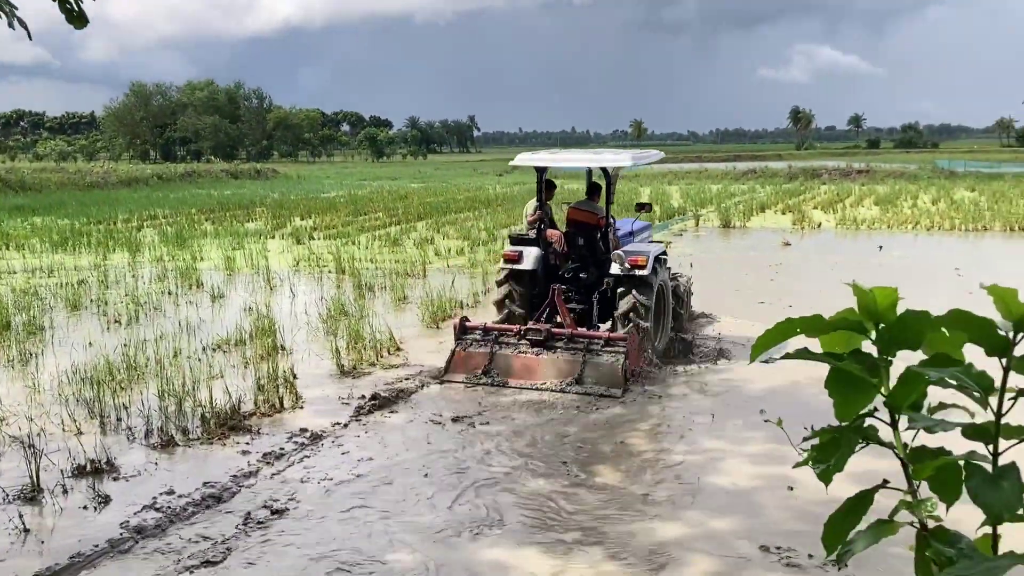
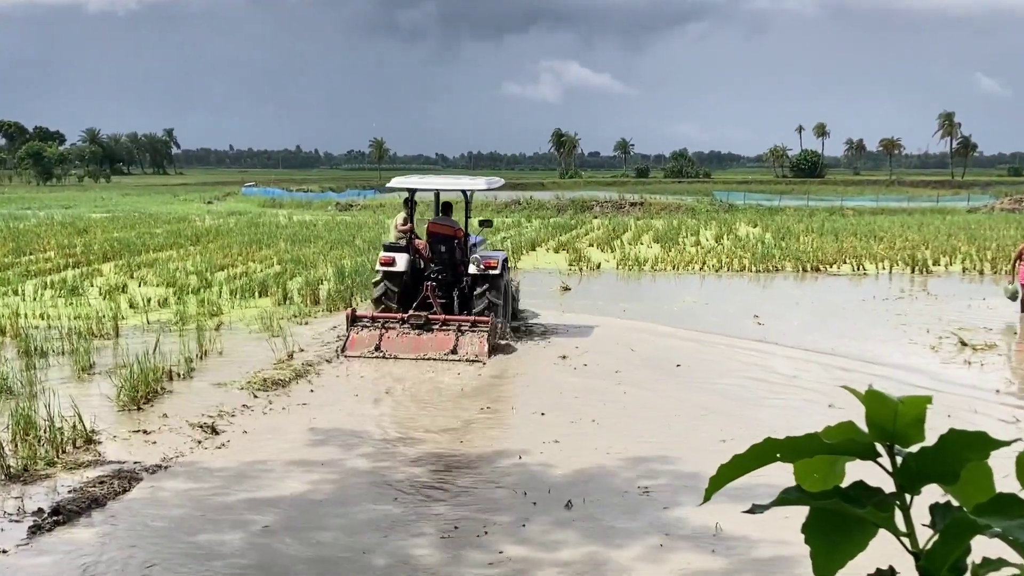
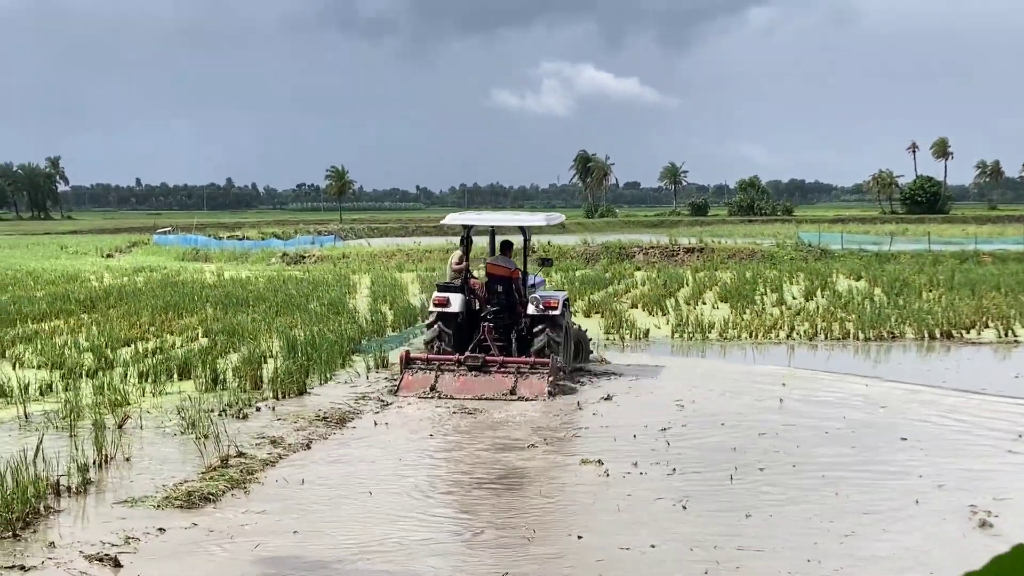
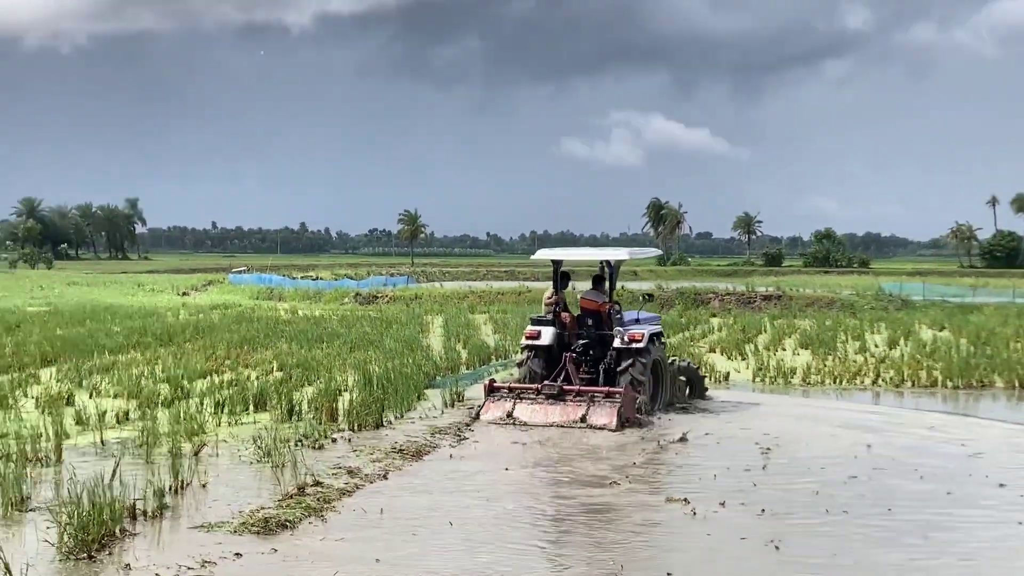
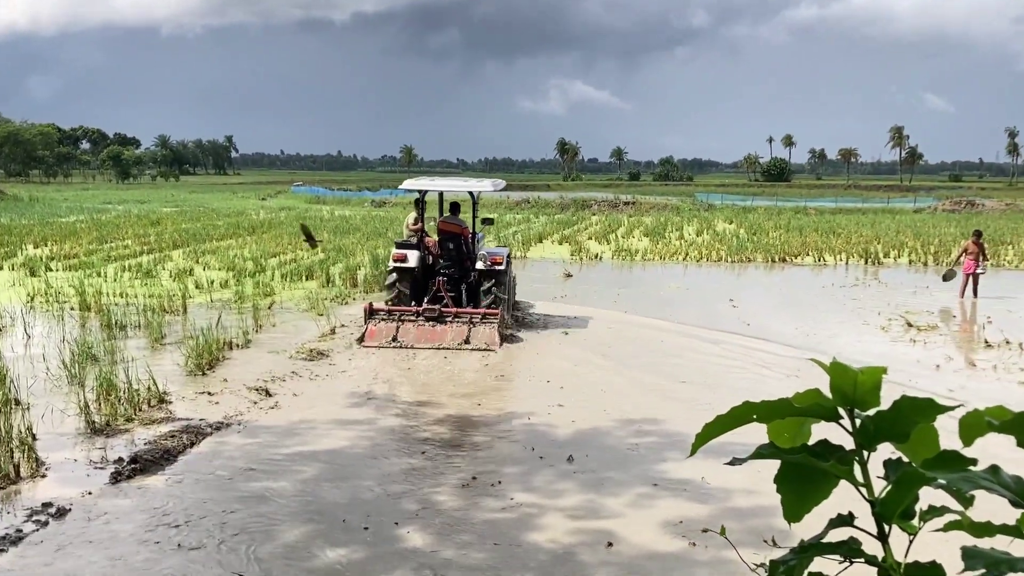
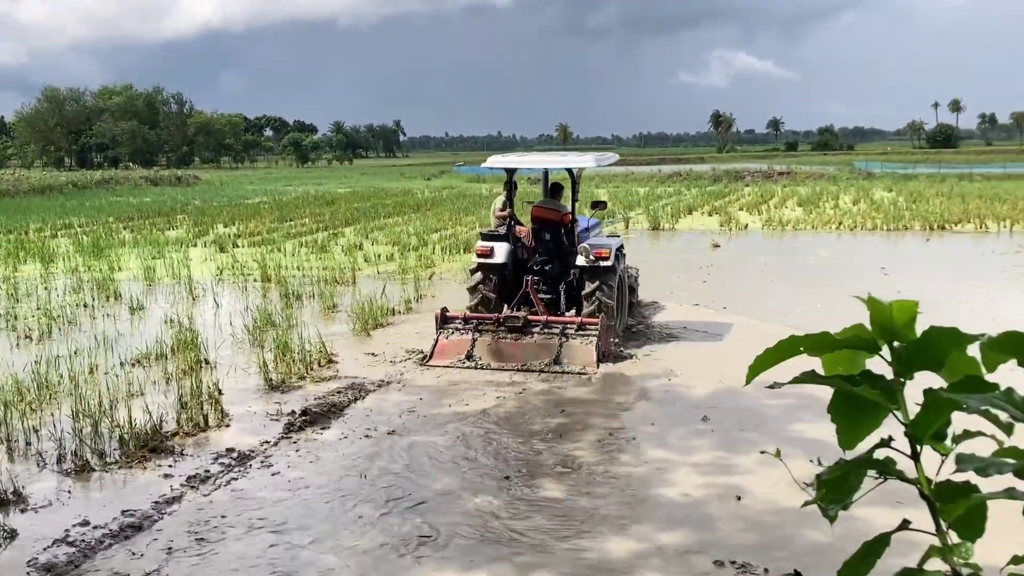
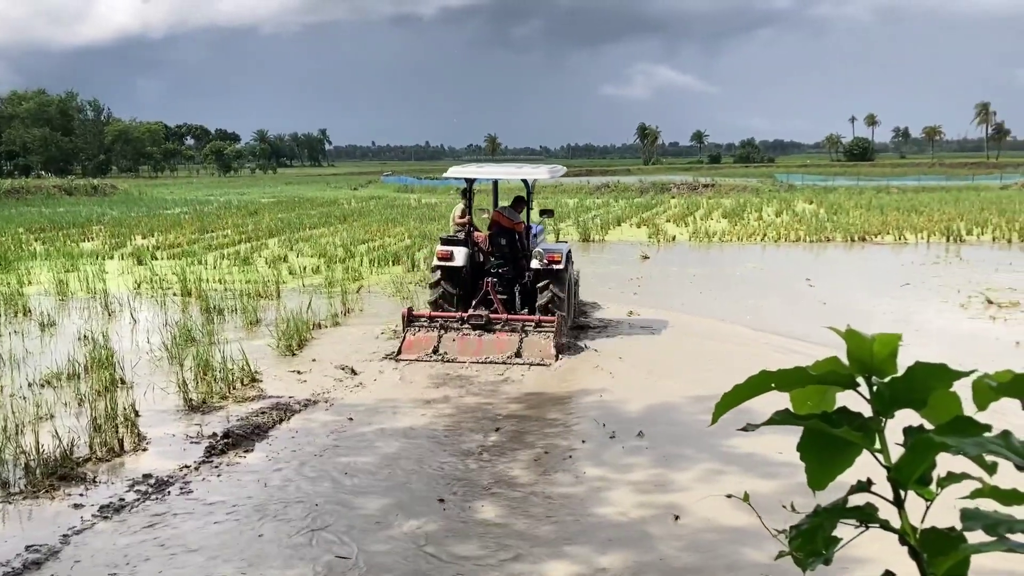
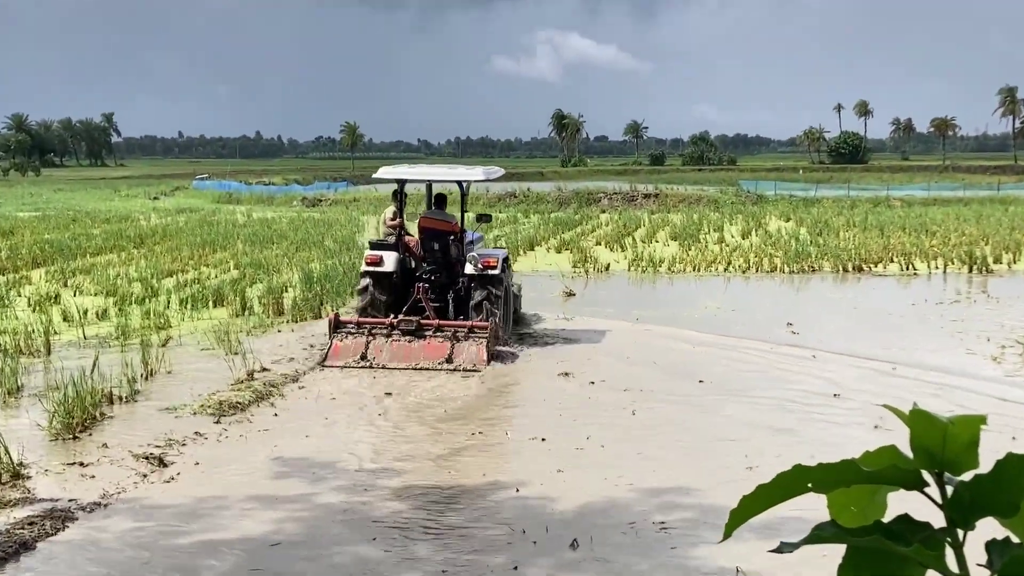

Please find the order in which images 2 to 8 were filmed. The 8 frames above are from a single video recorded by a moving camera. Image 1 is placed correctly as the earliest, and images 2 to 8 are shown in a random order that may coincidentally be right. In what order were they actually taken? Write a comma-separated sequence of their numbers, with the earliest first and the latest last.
6, 7, 5, 2, 8, 3, 4
